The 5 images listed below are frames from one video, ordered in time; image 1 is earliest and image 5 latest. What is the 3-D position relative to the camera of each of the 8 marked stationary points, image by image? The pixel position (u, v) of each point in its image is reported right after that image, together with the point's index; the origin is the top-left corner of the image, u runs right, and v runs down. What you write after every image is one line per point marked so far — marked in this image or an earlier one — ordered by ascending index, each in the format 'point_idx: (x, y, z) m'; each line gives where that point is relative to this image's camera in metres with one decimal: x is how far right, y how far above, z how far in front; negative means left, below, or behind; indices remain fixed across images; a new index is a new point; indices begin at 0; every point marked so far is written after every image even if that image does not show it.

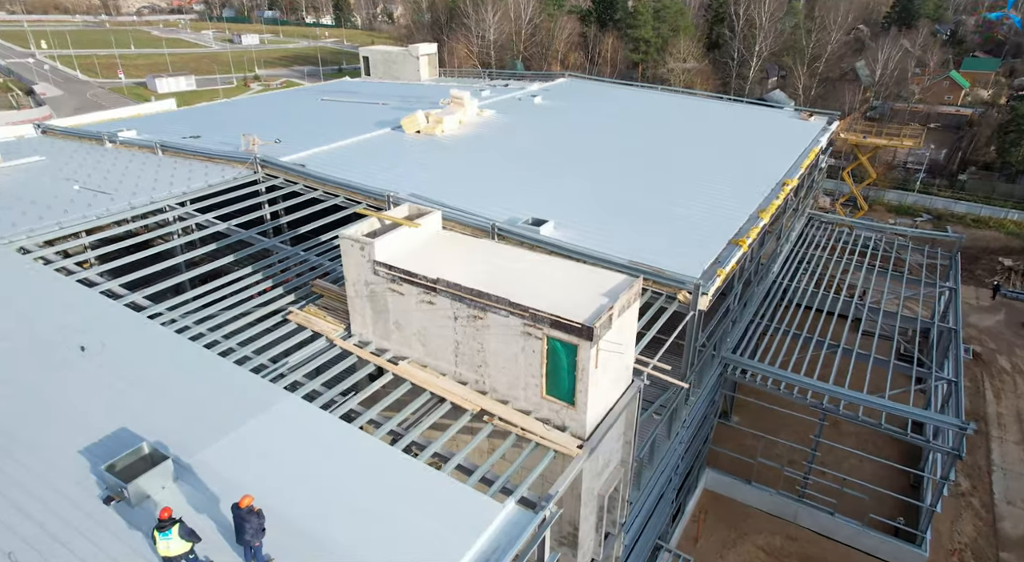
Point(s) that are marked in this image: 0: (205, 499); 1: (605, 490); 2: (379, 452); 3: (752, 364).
0: (-4.1, -2.9, +8.8) m
1: (+1.7, -3.8, +12.0) m
2: (-2.0, -2.6, +9.9) m
3: (+6.5, -2.2, +17.9) m
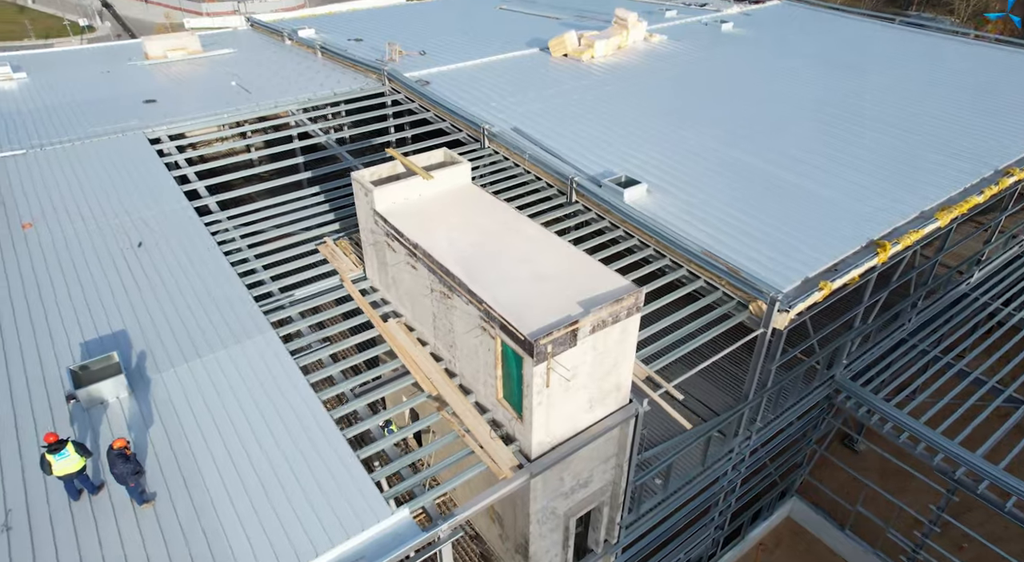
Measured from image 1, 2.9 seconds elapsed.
0: (-5.3, -1.9, +9.3) m
1: (+1.0, -3.7, +10.6) m
2: (-2.9, -2.0, +9.6) m
3: (+7.7, -2.5, +14.2) m
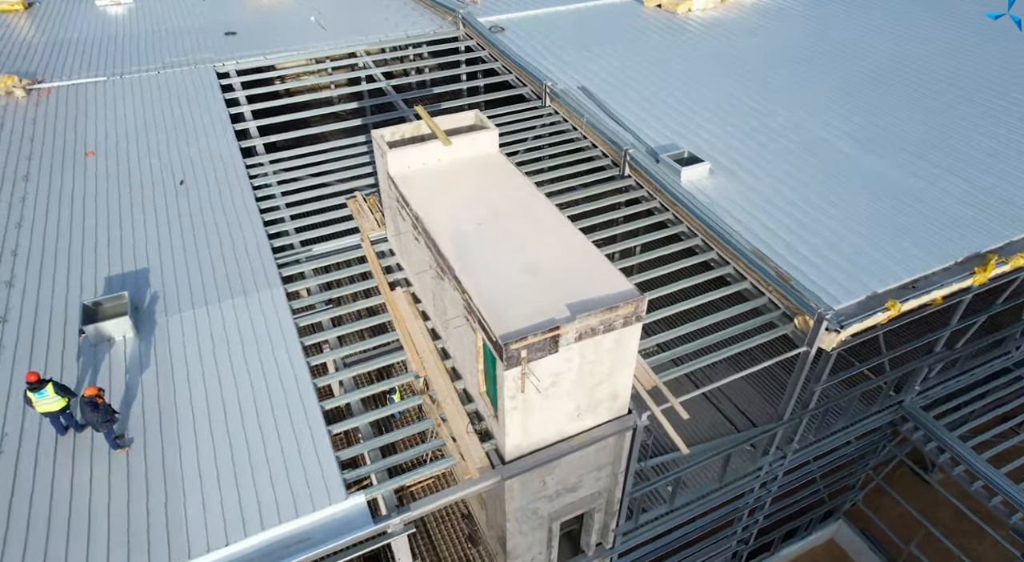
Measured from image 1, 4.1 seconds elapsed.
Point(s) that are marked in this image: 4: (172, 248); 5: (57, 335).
0: (-5.5, -1.2, +9.6) m
1: (+0.7, -3.5, +10.0) m
2: (-3.1, -1.5, +9.5) m
3: (+8.1, -2.9, +12.4) m
4: (-5.9, +0.6, +11.4) m
5: (-6.9, -0.8, +9.9) m
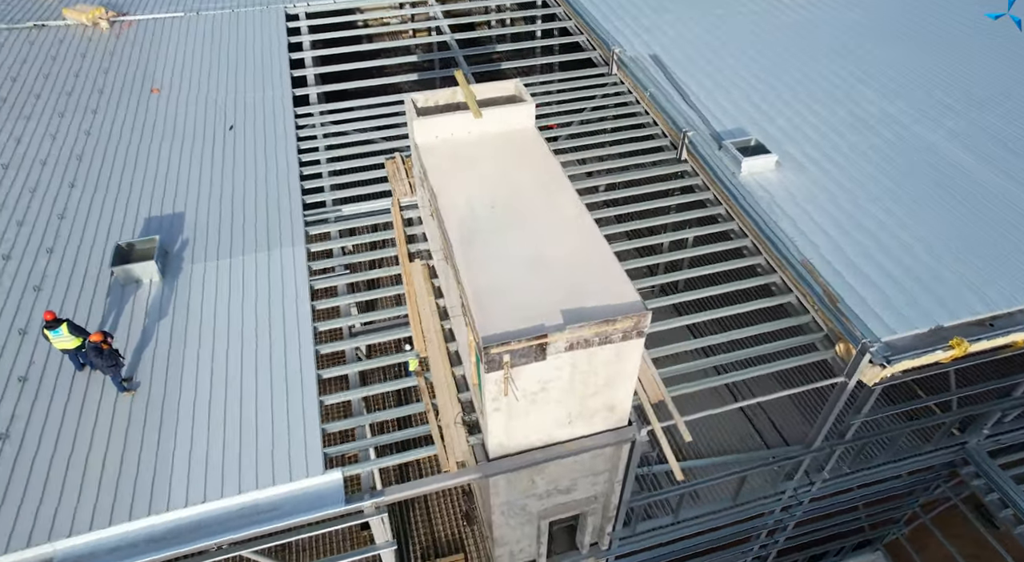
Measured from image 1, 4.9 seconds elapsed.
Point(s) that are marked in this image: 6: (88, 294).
0: (-5.4, -0.4, +9.9) m
1: (+0.6, -3.4, +9.7) m
2: (-3.1, -1.0, +9.5) m
3: (+8.2, -3.4, +11.0) m
4: (-5.3, +1.5, +11.6) m
5: (-6.7, +0.2, +10.4) m
6: (-6.5, -0.2, +10.0) m
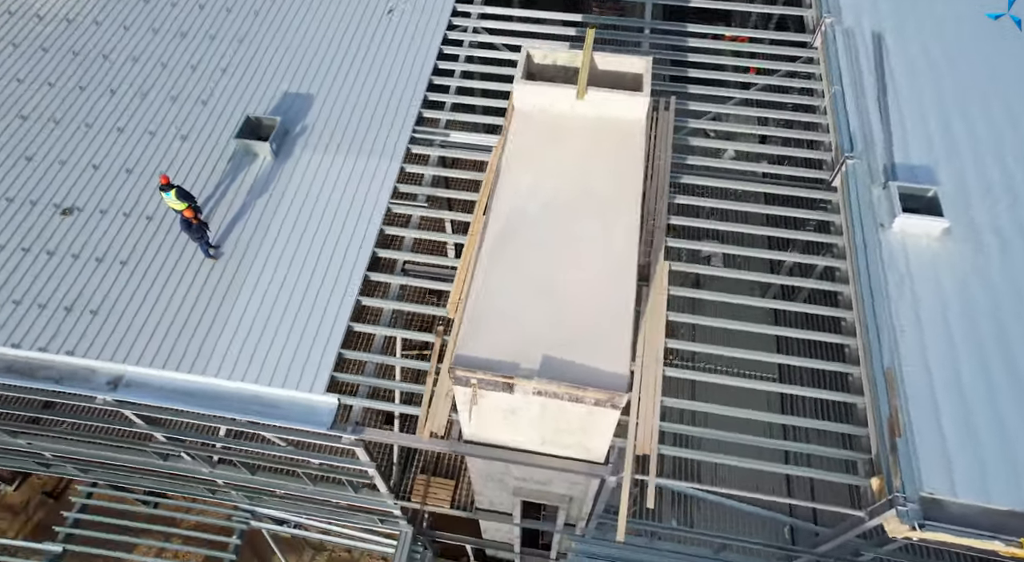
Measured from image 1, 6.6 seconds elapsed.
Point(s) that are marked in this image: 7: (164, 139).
0: (-4.2, +1.6, +11.1) m
1: (+0.2, -3.3, +10.2) m
2: (-2.4, +0.2, +10.3) m
3: (+7.5, -5.7, +9.5) m
4: (-3.1, +3.7, +12.1) m
5: (-5.1, +2.7, +11.7) m
6: (-5.1, +2.2, +11.4) m
7: (-6.1, +2.5, +11.6) m
